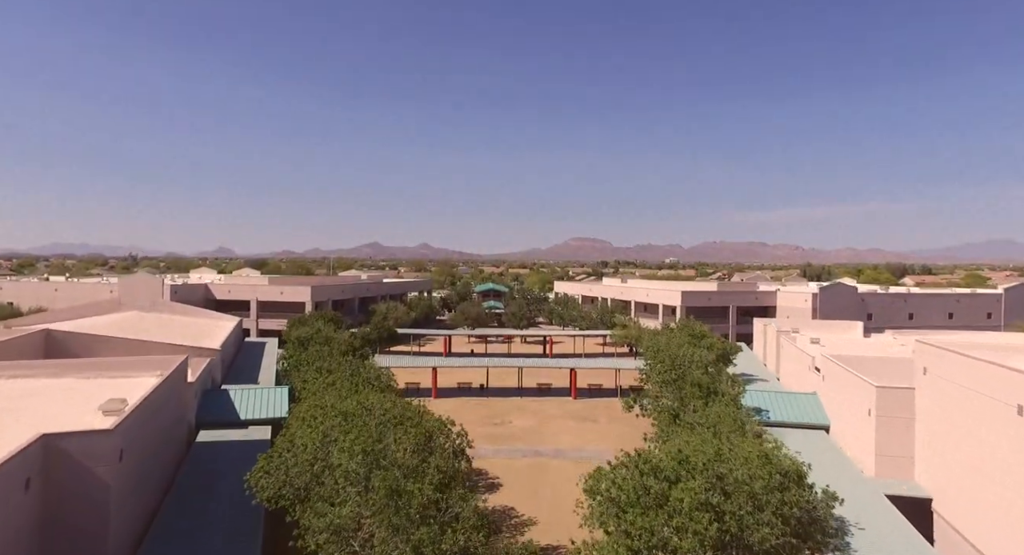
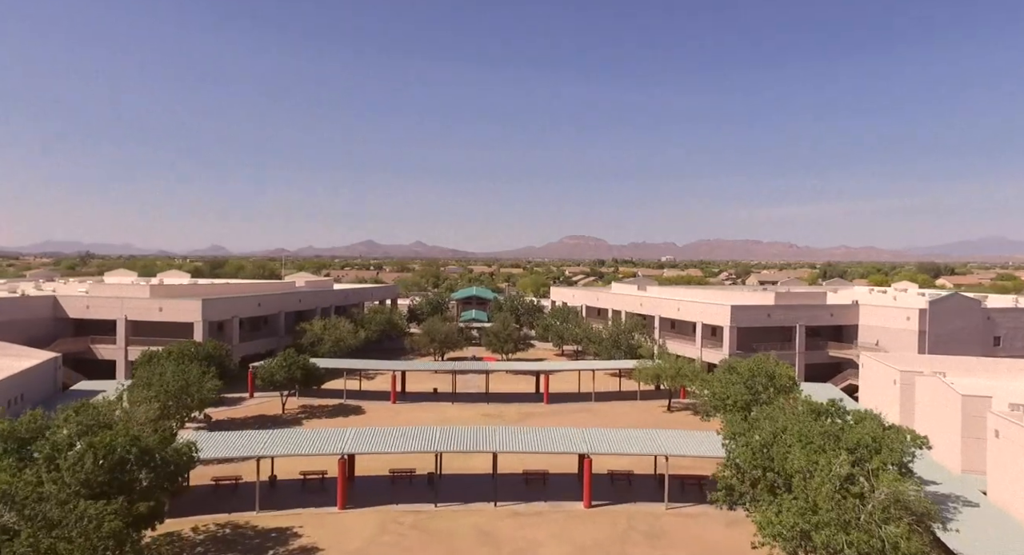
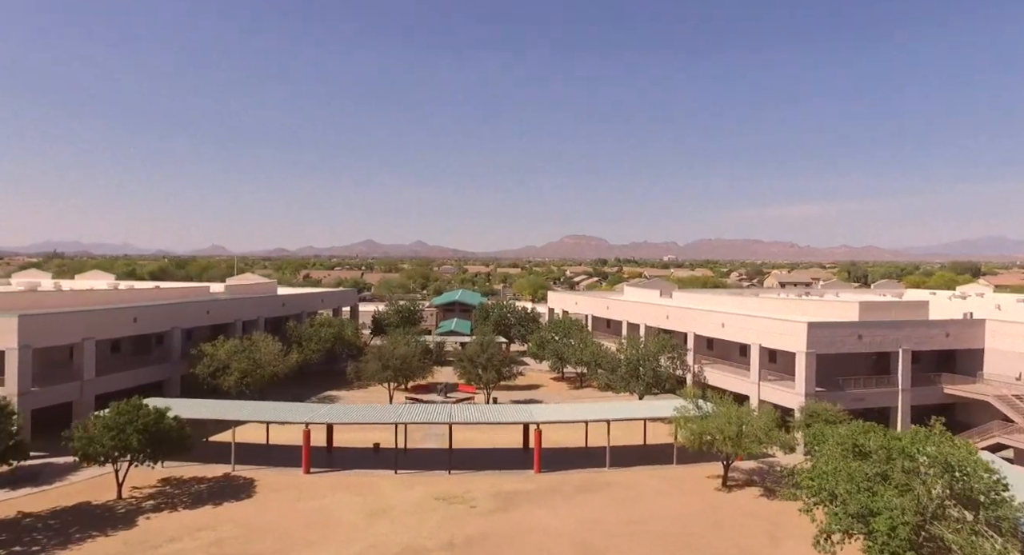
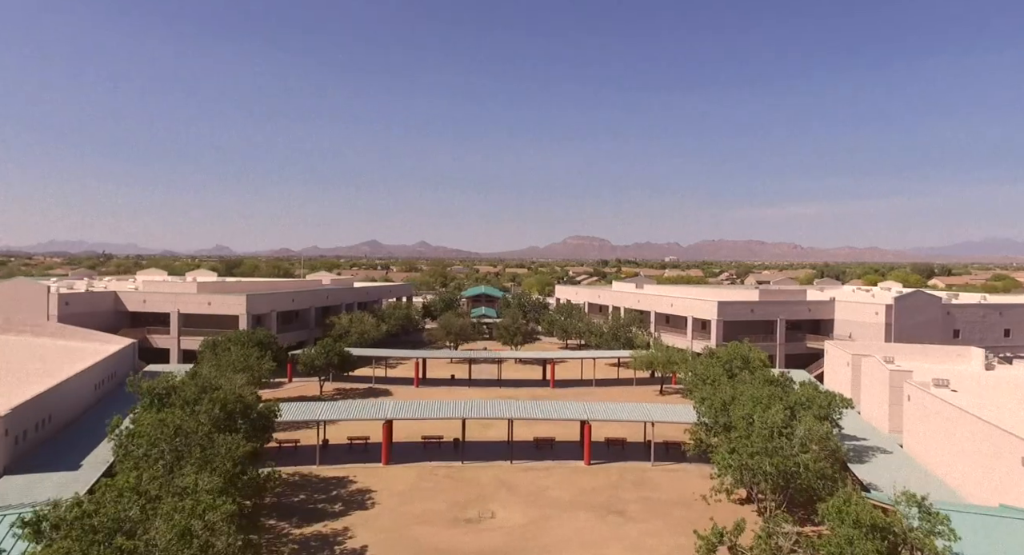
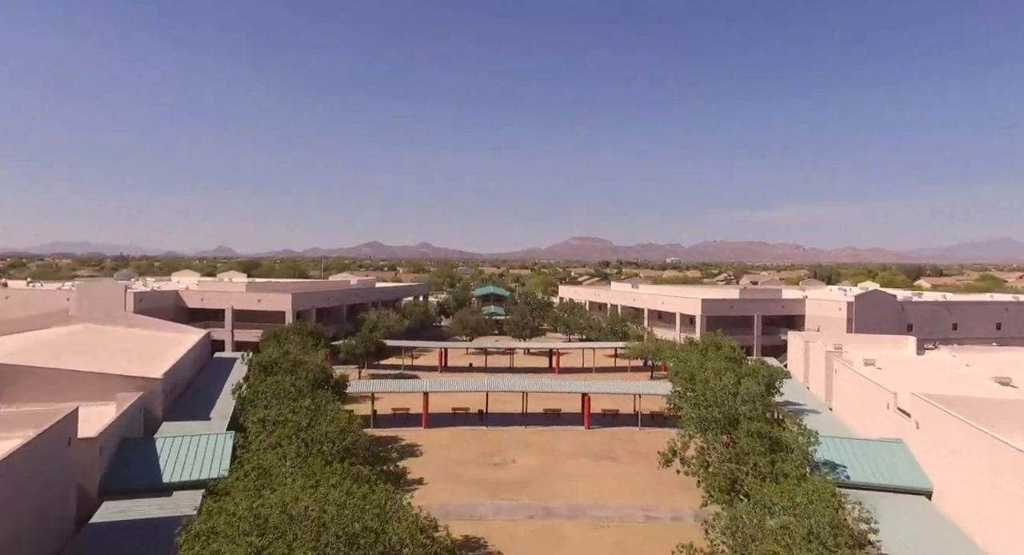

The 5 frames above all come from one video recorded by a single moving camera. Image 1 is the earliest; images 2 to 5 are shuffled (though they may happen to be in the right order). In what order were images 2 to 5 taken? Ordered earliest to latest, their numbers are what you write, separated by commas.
5, 4, 2, 3
